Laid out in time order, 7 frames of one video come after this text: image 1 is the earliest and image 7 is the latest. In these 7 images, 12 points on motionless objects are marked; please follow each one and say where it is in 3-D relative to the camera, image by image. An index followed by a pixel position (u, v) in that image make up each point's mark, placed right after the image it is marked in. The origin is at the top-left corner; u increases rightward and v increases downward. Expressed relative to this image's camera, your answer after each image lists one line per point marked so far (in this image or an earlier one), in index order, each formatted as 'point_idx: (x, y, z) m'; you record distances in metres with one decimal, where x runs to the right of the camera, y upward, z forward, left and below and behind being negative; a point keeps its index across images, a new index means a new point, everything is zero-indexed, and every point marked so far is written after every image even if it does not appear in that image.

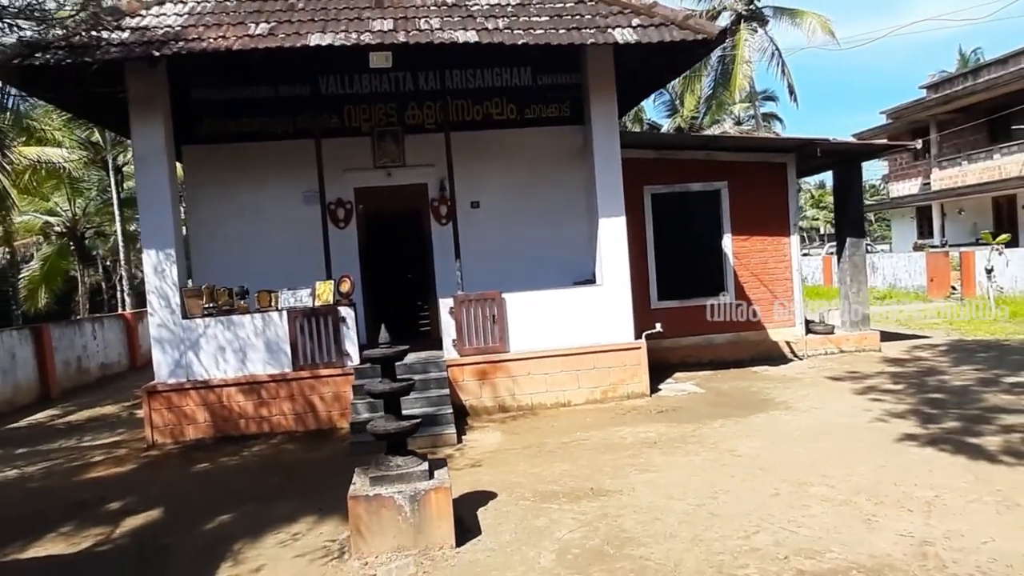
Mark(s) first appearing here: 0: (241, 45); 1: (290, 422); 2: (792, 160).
0: (-2.8, +2.5, +7.0) m
1: (-2.6, -1.6, +7.9) m
2: (+4.2, +1.9, +10.3) m
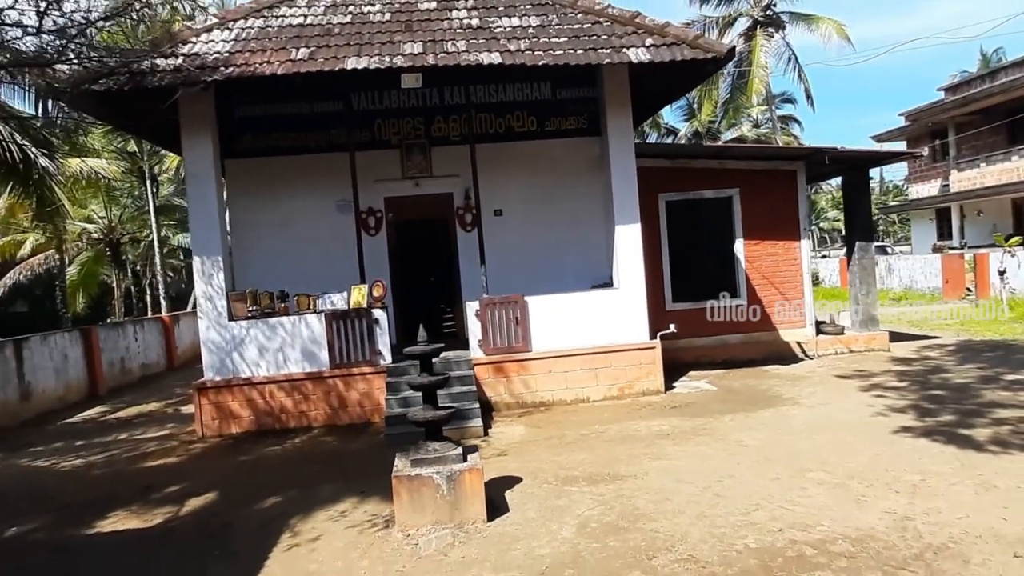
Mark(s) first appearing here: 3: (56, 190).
0: (-2.5, +2.5, +7.7) m
1: (-2.3, -1.6, +8.5) m
2: (+4.5, +1.9, +10.7) m
3: (-7.1, +1.6, +10.6) m
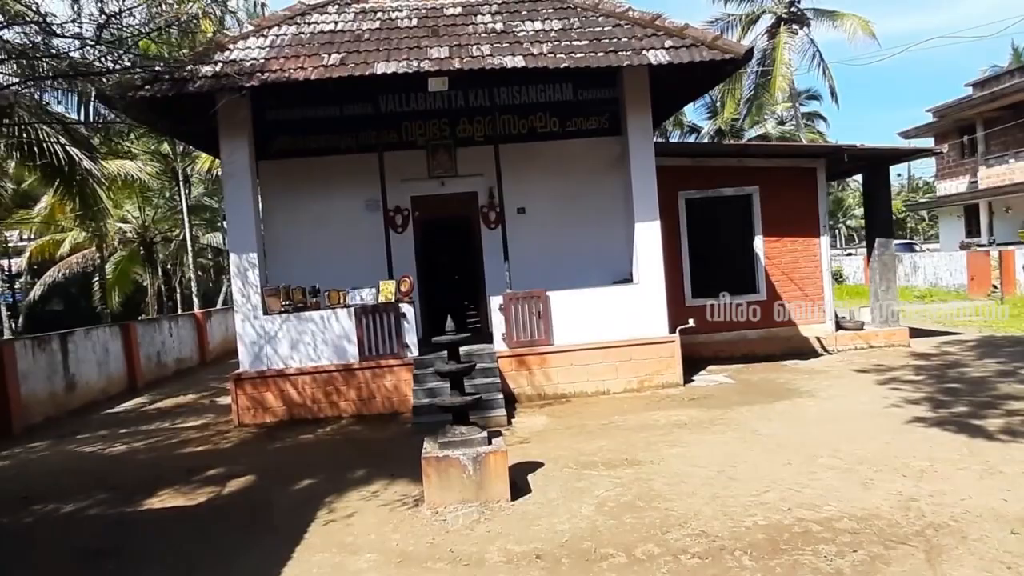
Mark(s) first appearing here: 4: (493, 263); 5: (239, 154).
0: (-2.3, +2.5, +8.0) m
1: (-2.0, -1.5, +8.8) m
2: (+4.9, +1.9, +10.8) m
3: (-6.8, +1.6, +11.2) m
4: (-0.3, +0.4, +10.4) m
5: (-3.5, +1.7, +8.8) m
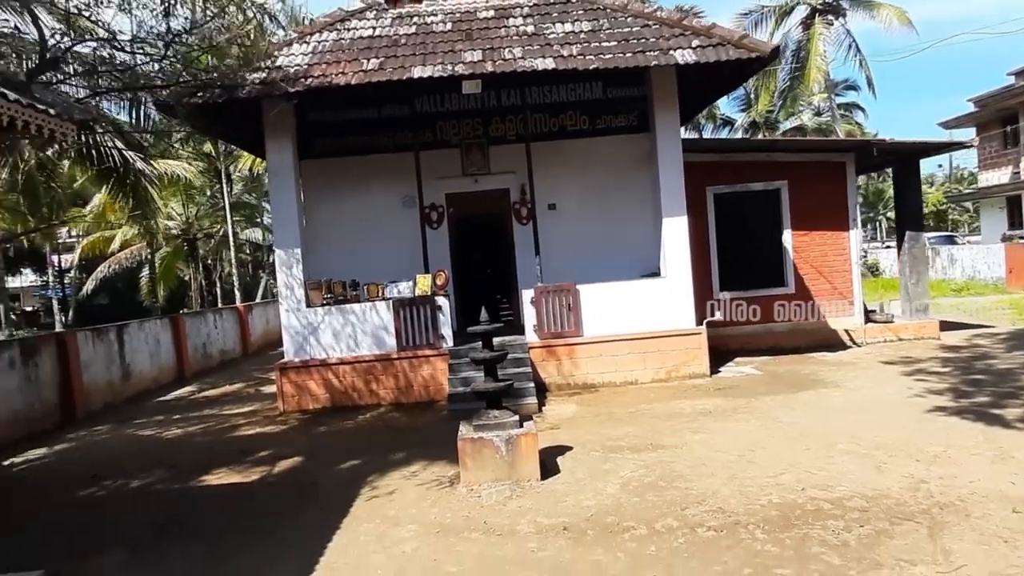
0: (-1.9, +2.6, +8.5) m
1: (-1.6, -1.5, +9.3) m
2: (+5.4, +2.1, +10.9) m
3: (-6.2, +1.7, +11.8) m
4: (+0.2, +0.5, +10.7) m
5: (-3.1, +1.8, +9.3) m
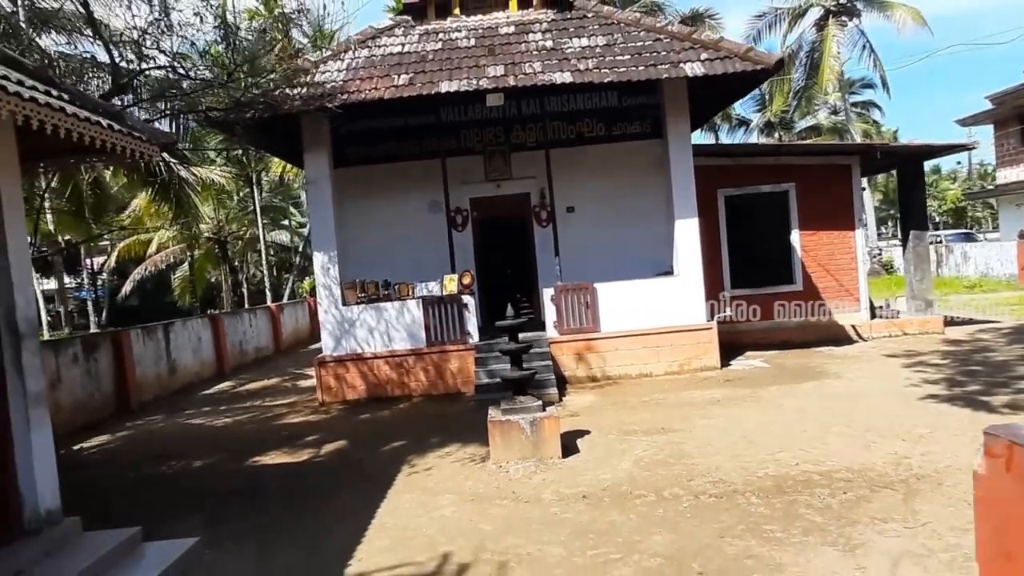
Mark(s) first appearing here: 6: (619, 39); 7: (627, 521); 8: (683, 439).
0: (-1.6, +2.6, +9.1) m
1: (-1.3, -1.4, +10.0) m
2: (+5.7, +2.1, +11.4) m
3: (-5.9, +1.7, +12.6) m
4: (+0.5, +0.5, +11.3) m
5: (-2.8, +1.8, +10.0) m
6: (+1.5, +3.6, +9.9) m
7: (+0.8, -1.5, +4.6) m
8: (+1.6, -1.4, +6.4) m
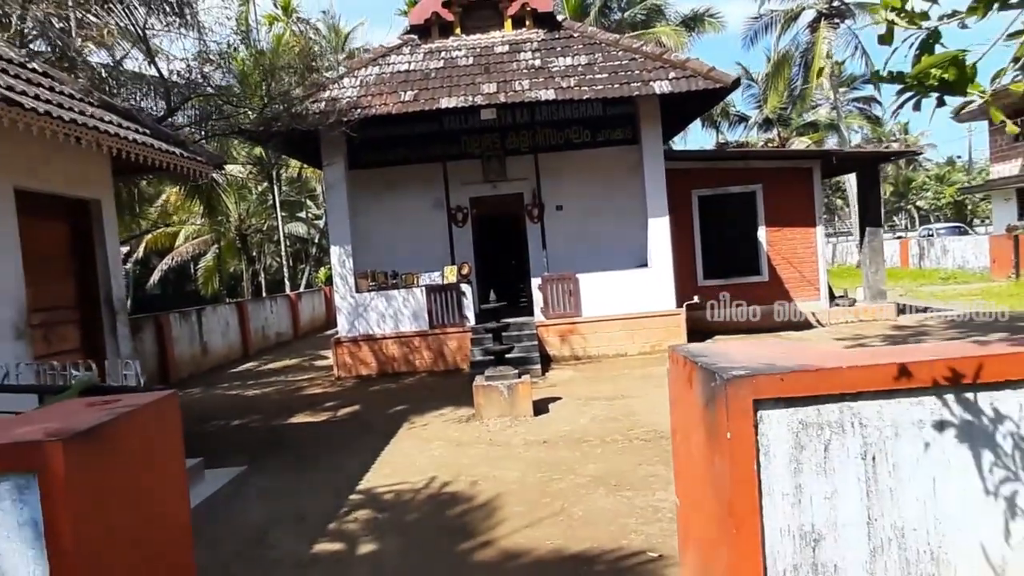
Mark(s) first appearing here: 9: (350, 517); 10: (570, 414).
0: (-1.8, +2.8, +10.5) m
1: (-1.4, -1.3, +11.4) m
2: (+5.6, +2.3, +12.6) m
3: (-5.9, +1.9, +14.1) m
4: (+0.4, +0.7, +12.7) m
5: (-2.9, +2.0, +11.4) m
6: (+1.4, +3.8, +11.2) m
7: (+0.5, -1.5, +5.9) m
8: (+1.4, -1.3, +7.7) m
9: (-1.2, -1.6, +4.9) m
10: (+0.6, -1.4, +7.4) m
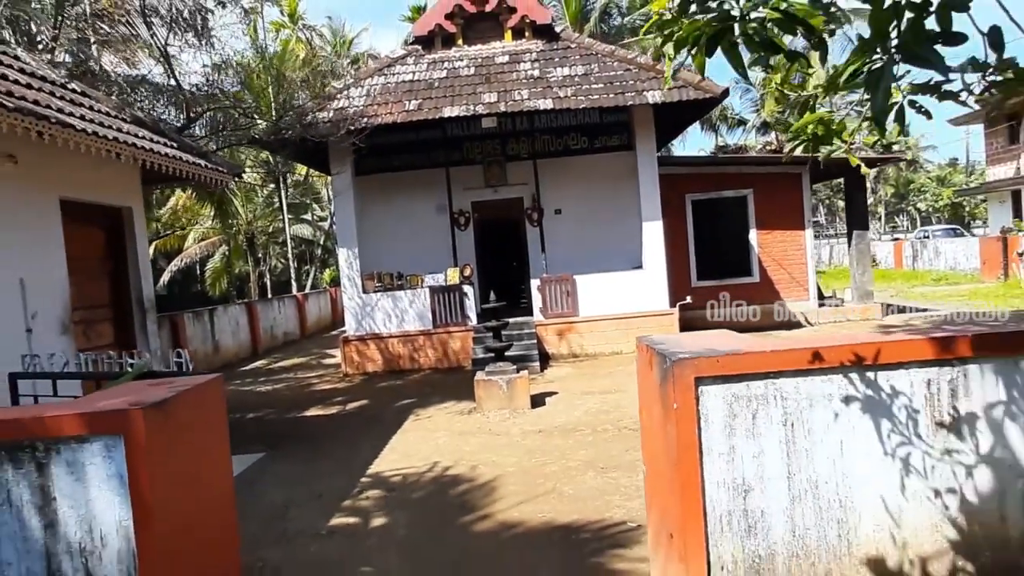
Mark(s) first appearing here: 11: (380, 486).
0: (-1.8, +2.7, +11.0) m
1: (-1.4, -1.3, +11.9) m
2: (+5.6, +2.3, +13.1) m
3: (-5.9, +1.9, +14.6) m
4: (+0.4, +0.7, +13.2) m
5: (-2.9, +2.0, +11.9) m
6: (+1.4, +3.7, +11.7) m
7: (+0.5, -1.5, +6.4) m
8: (+1.4, -1.3, +8.2) m
9: (-1.2, -1.7, +5.4) m
10: (+0.6, -1.4, +7.9) m
11: (-1.1, -1.6, +5.7) m
